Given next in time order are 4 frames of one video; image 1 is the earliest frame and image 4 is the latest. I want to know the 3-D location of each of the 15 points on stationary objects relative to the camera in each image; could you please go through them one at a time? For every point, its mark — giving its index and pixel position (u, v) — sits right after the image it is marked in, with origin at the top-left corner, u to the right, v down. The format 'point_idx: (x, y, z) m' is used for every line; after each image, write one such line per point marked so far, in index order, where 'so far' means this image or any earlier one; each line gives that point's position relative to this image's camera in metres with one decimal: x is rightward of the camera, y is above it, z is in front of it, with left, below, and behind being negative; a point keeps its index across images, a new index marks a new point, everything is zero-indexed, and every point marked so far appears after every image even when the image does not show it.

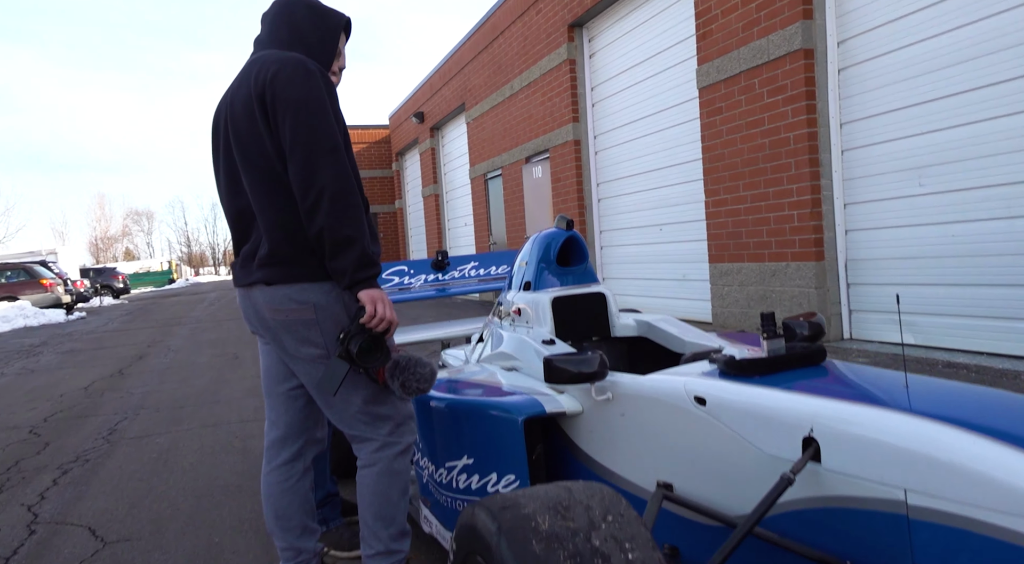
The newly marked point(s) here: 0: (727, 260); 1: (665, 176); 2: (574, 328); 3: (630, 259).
0: (+2.7, +0.3, +8.5) m
1: (+2.3, +1.6, +10.0) m
2: (+0.3, -0.2, +3.2) m
3: (+1.9, +0.4, +11.1) m
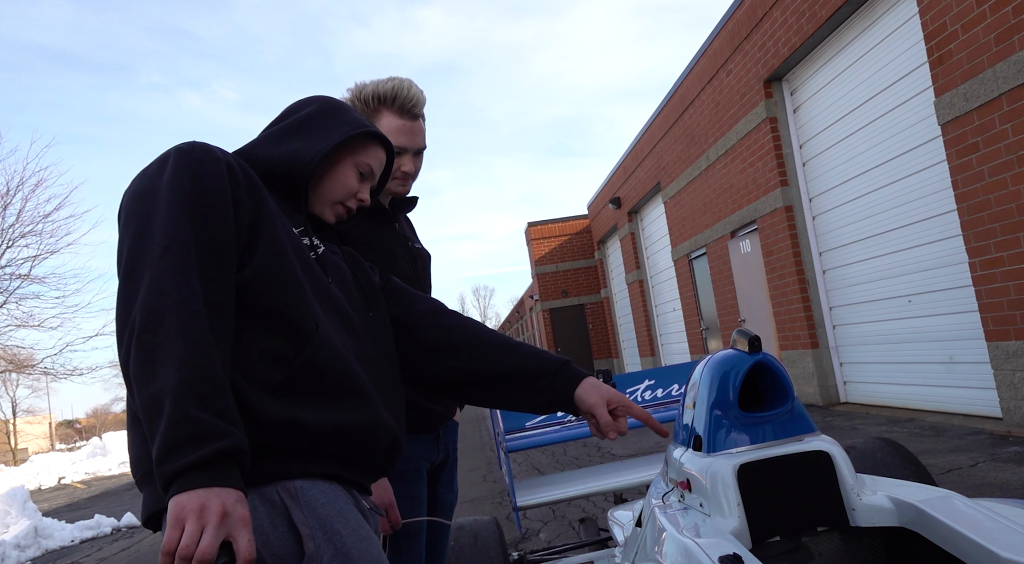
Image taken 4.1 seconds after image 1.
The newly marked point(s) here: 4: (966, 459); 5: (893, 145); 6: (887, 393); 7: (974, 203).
0: (+4.7, -0.5, +6.3) m
1: (+4.7, +0.5, +8.0) m
2: (+0.8, -0.7, +2.0) m
3: (+4.8, -0.8, +9.0) m
4: (+3.8, -1.5, +5.7) m
5: (+4.5, +1.6, +8.0) m
6: (+4.9, -1.5, +8.8) m
7: (+4.5, +0.8, +6.6) m
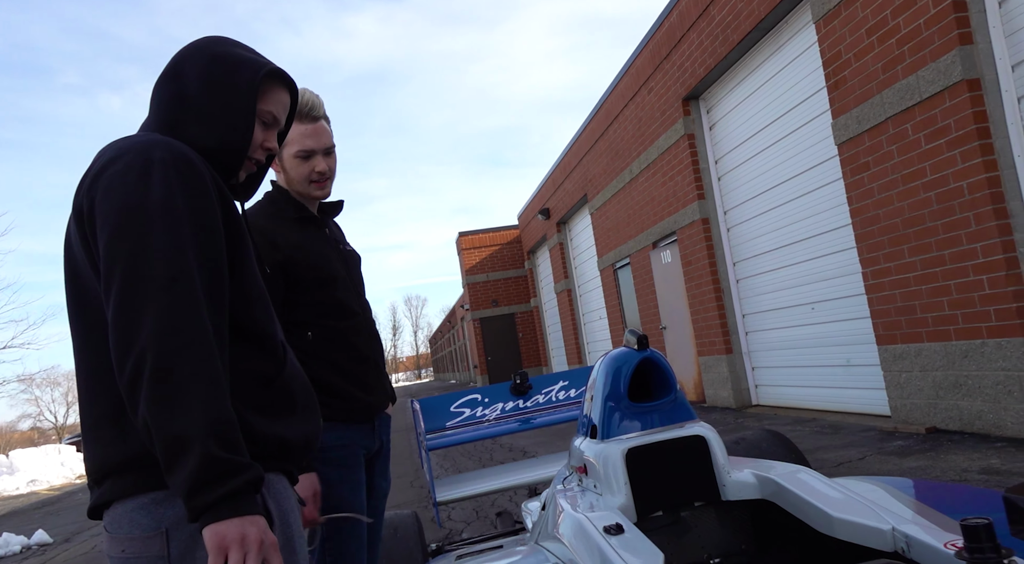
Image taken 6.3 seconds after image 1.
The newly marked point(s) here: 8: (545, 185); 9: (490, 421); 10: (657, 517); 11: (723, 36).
0: (+4.0, -0.6, +6.9) m
1: (+3.8, +0.4, +8.6) m
2: (+0.5, -0.7, +2.2) m
3: (+3.8, -0.9, +9.6) m
4: (+3.1, -1.6, +6.2) m
5: (+3.6, +1.5, +8.6) m
6: (+3.9, -1.6, +9.4) m
7: (+3.7, +0.7, +7.2) m
8: (+0.9, +2.7, +18.9) m
9: (-0.1, -0.9, +4.2) m
10: (+0.5, -0.8, +2.2) m
11: (+2.9, +3.4, +9.3) m
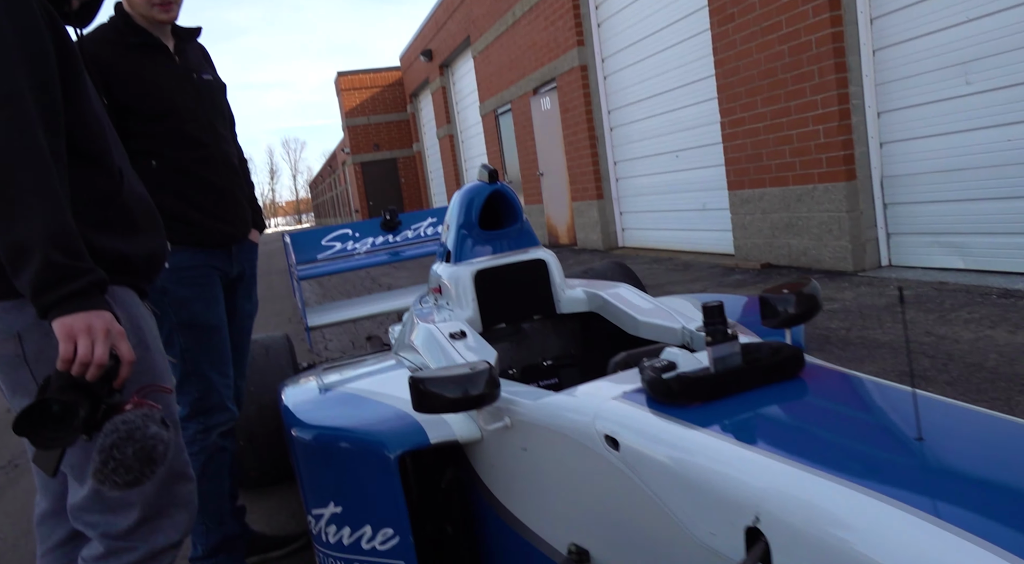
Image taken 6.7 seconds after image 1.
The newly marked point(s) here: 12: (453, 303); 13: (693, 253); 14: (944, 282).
0: (+2.6, +1.1, +7.6) m
1: (+2.2, +2.5, +9.0) m
2: (0.0, -0.1, +2.5) m
3: (+2.0, +1.4, +10.2) m
4: (+1.9, 0.0, +7.0) m
5: (+2.0, +3.5, +8.7) m
6: (+2.1, +0.7, +10.1) m
7: (+2.4, +2.4, +7.5) m
8: (-2.3, +6.9, +17.9) m
9: (-1.0, +0.2, +4.4) m
10: (0.0, -0.2, +2.5) m
11: (+1.2, +5.5, +8.9) m
12: (-0.2, -0.1, +2.5) m
13: (+2.5, +0.4, +9.2) m
14: (+3.6, 0.0, +5.5) m
